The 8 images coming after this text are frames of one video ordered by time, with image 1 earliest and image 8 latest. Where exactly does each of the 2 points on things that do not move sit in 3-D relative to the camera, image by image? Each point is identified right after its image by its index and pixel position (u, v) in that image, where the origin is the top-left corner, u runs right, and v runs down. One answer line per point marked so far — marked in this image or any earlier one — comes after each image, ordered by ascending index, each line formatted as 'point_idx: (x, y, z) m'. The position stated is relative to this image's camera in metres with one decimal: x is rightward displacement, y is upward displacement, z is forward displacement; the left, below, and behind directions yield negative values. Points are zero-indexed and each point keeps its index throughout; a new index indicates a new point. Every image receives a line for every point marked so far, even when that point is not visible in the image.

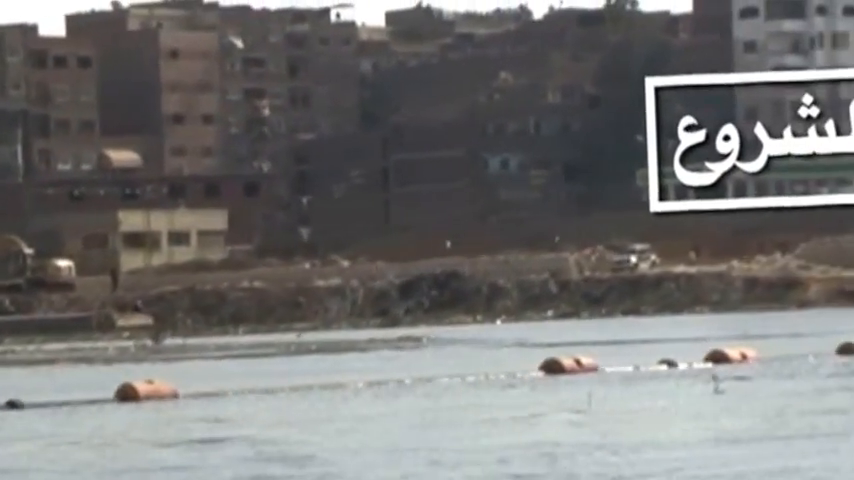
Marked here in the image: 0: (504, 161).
0: (+0.5, +0.5, +17.6) m
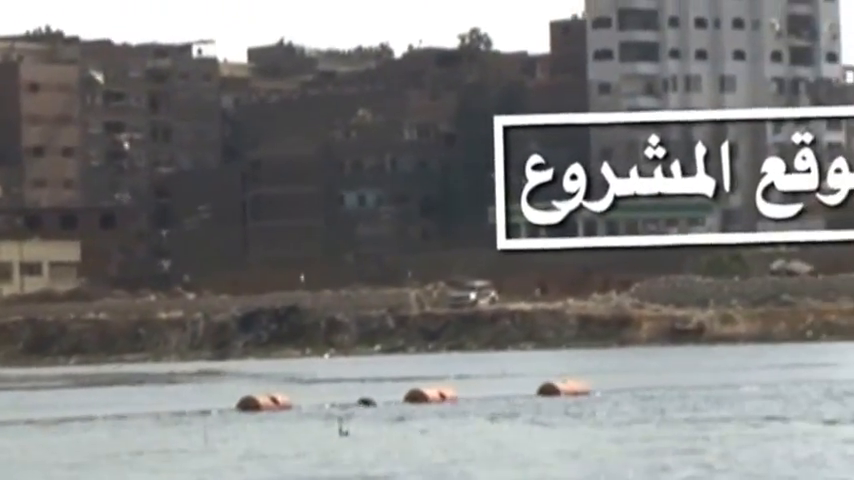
0: (-0.5, +0.3, +17.9) m
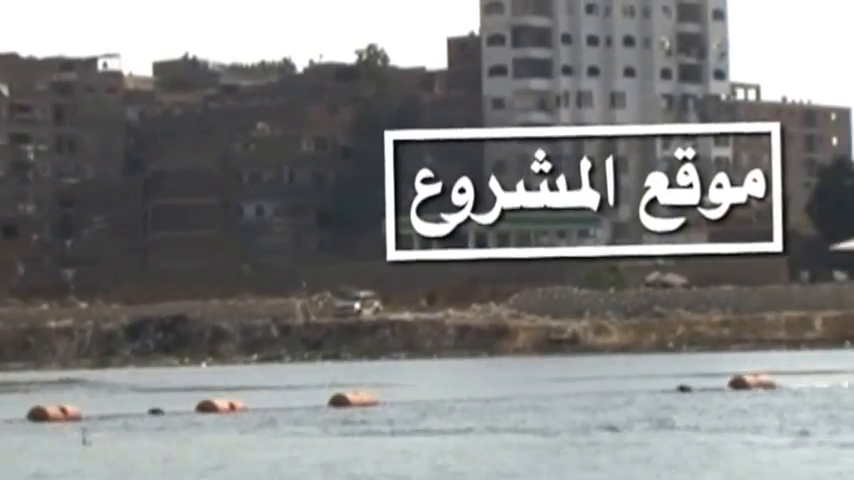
0: (-1.2, +0.2, +18.4) m
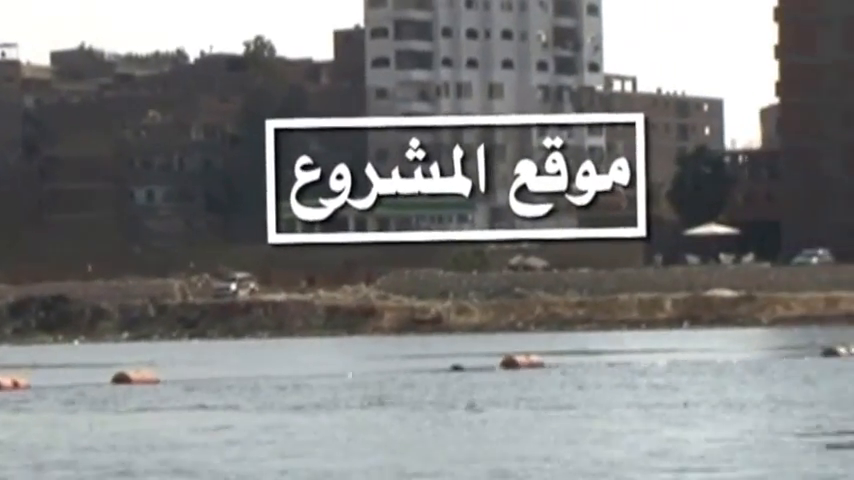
0: (-2.0, +0.3, +19.1) m
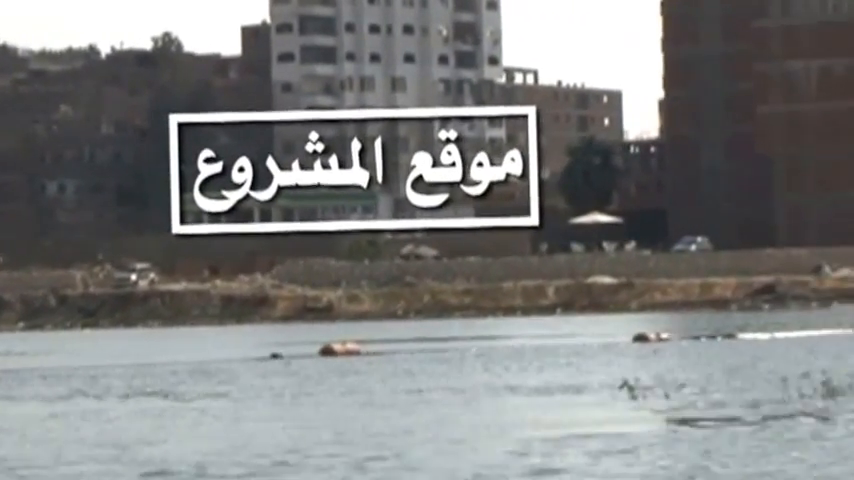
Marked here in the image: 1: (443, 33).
0: (-2.7, +0.4, +19.7) m
1: (+0.1, +1.6, +19.9) m
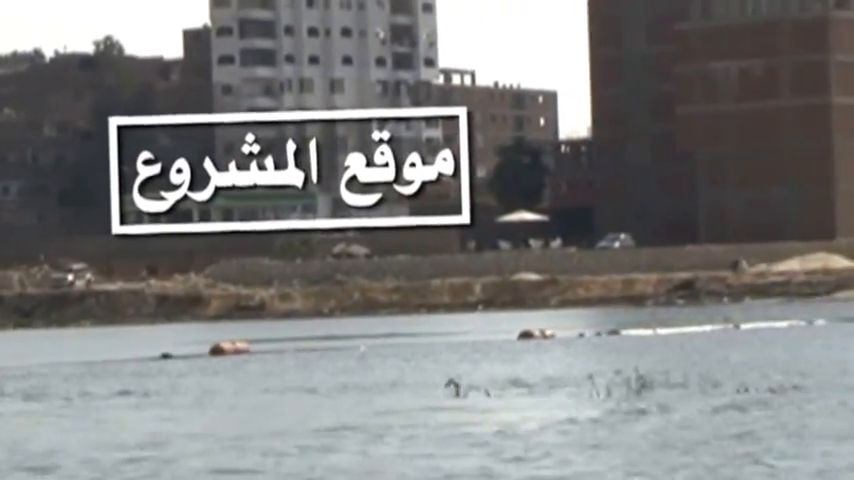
0: (-3.2, +0.4, +20.0) m
1: (-0.4, +1.6, +20.3) m
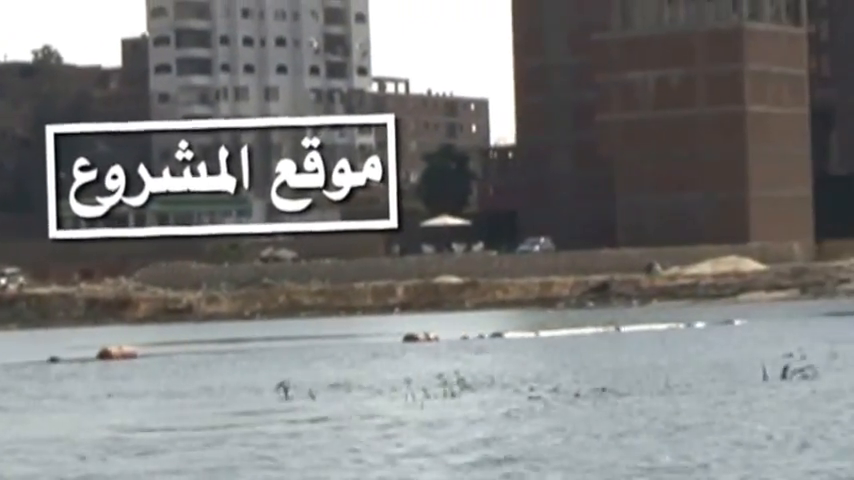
0: (-3.8, +0.4, +20.5) m
1: (-0.9, +1.6, +20.7) m
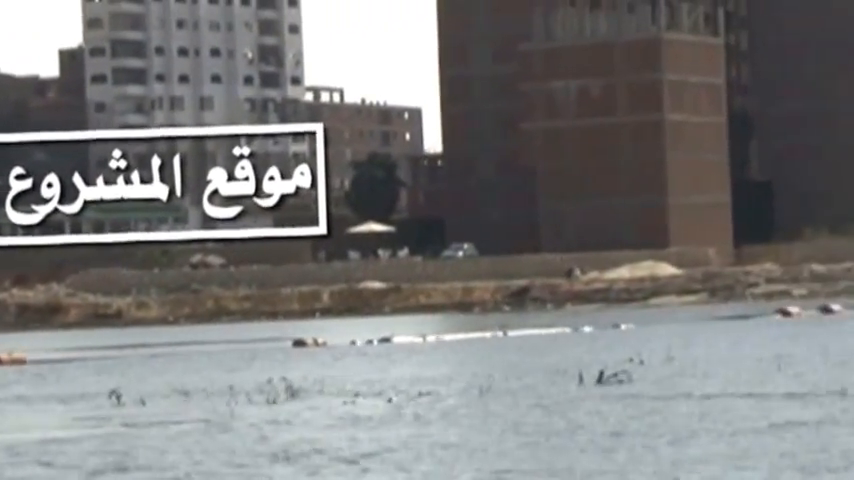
0: (-4.3, +0.3, +20.8) m
1: (-1.4, +1.5, +21.1) m
